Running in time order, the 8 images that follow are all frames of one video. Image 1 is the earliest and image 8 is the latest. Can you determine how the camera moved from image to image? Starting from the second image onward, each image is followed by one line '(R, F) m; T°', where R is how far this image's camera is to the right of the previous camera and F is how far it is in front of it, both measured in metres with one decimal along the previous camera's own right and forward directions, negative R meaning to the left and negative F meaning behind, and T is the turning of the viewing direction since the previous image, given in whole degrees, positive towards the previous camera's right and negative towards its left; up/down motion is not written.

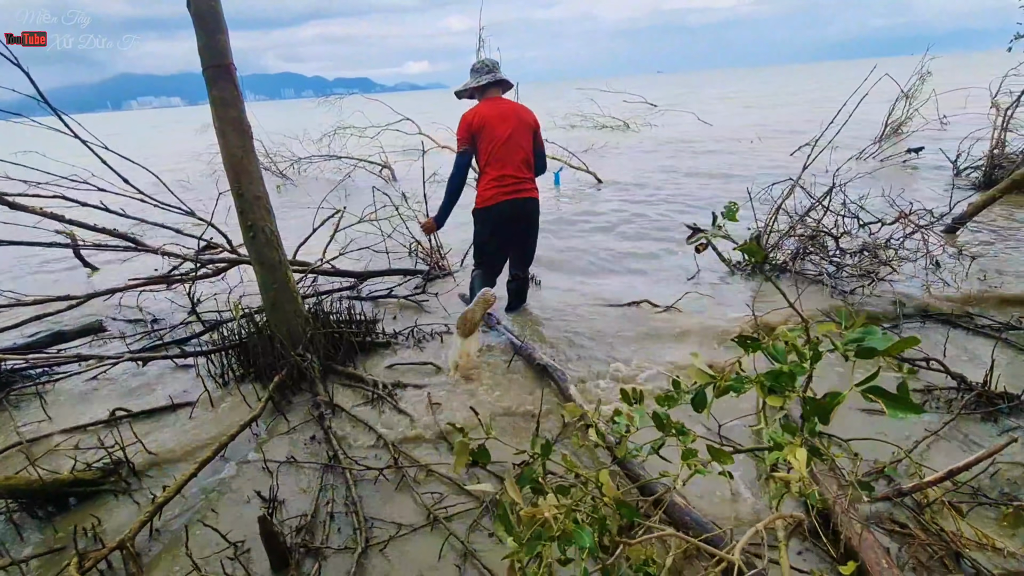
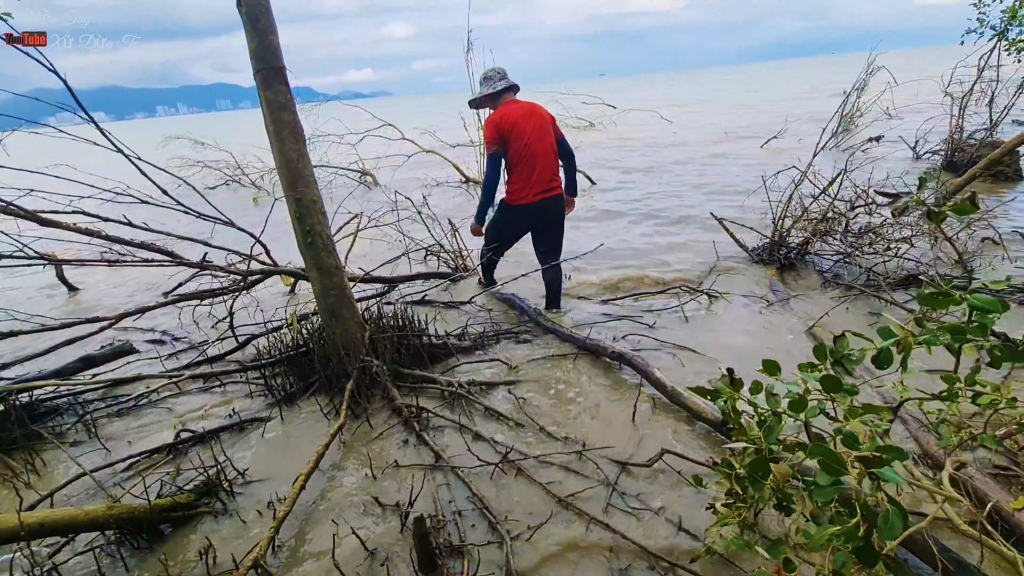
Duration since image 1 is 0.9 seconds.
(-0.9, 0.0) m; +5°
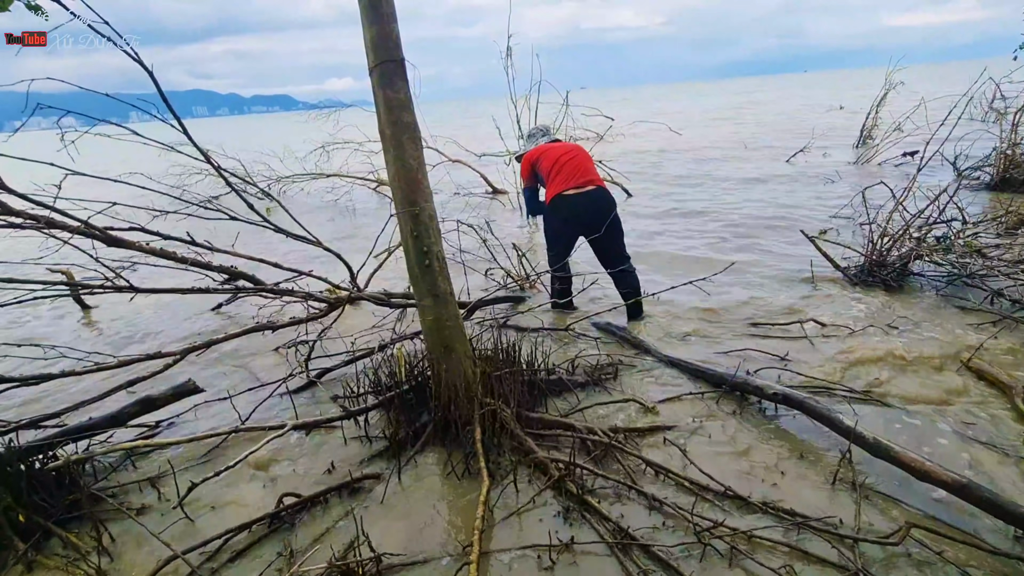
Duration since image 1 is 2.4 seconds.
(-1.2, +0.6) m; +2°
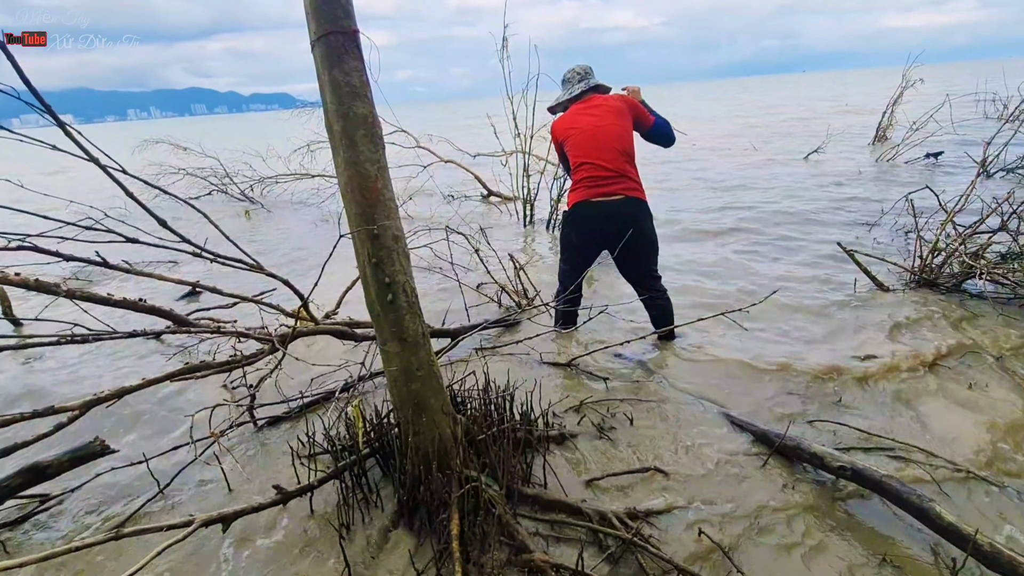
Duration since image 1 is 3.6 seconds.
(+0.1, +0.8) m; 0°
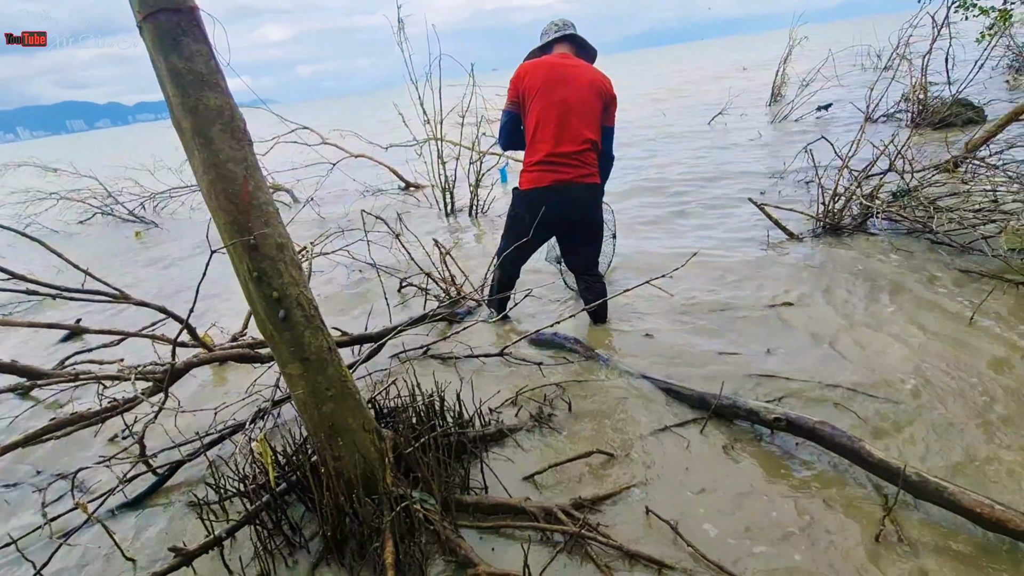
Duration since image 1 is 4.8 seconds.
(+0.1, +0.2) m; +7°
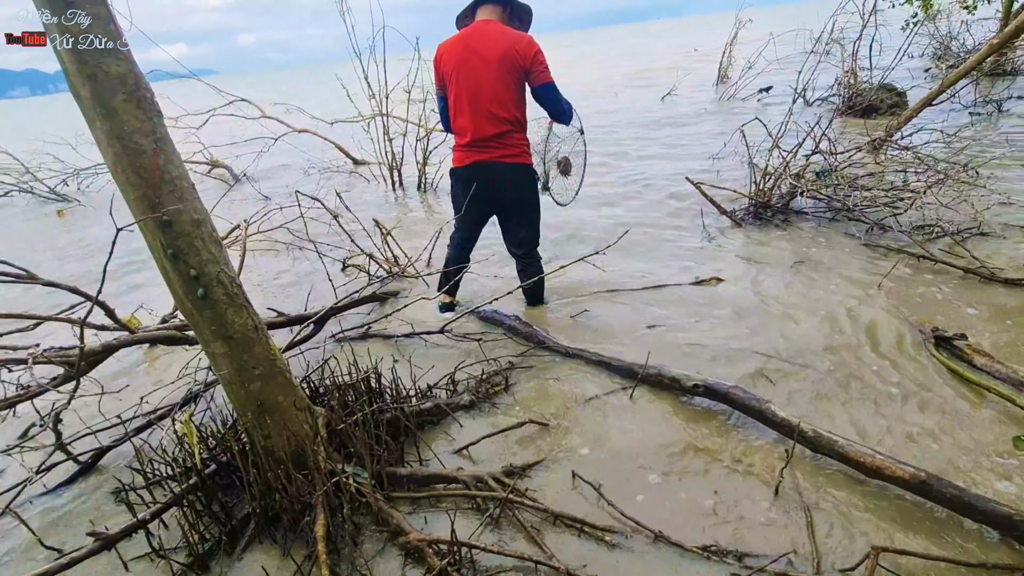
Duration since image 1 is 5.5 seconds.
(+0.2, -0.1) m; +5°
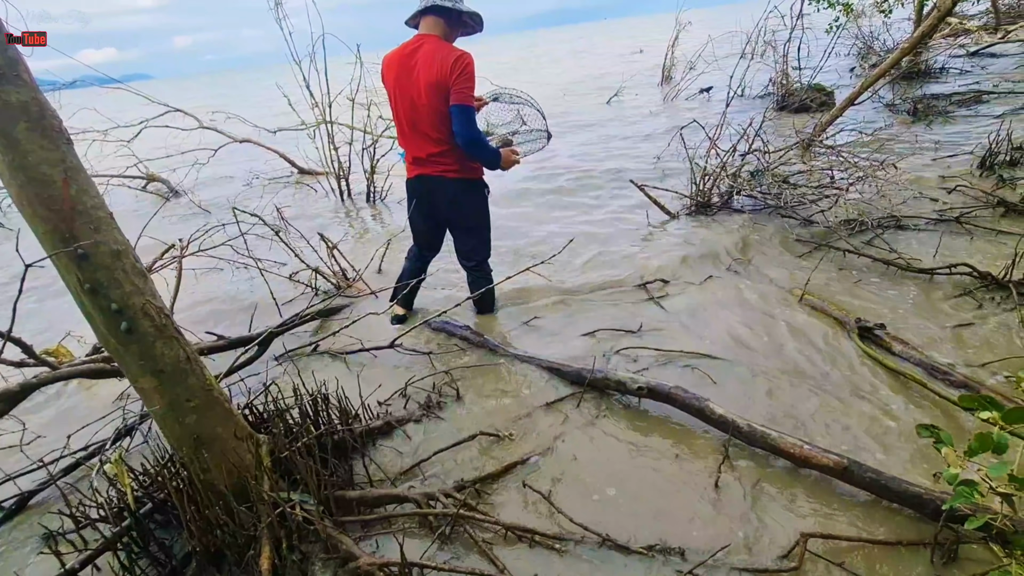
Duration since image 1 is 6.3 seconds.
(+0.1, 0.0) m; +4°
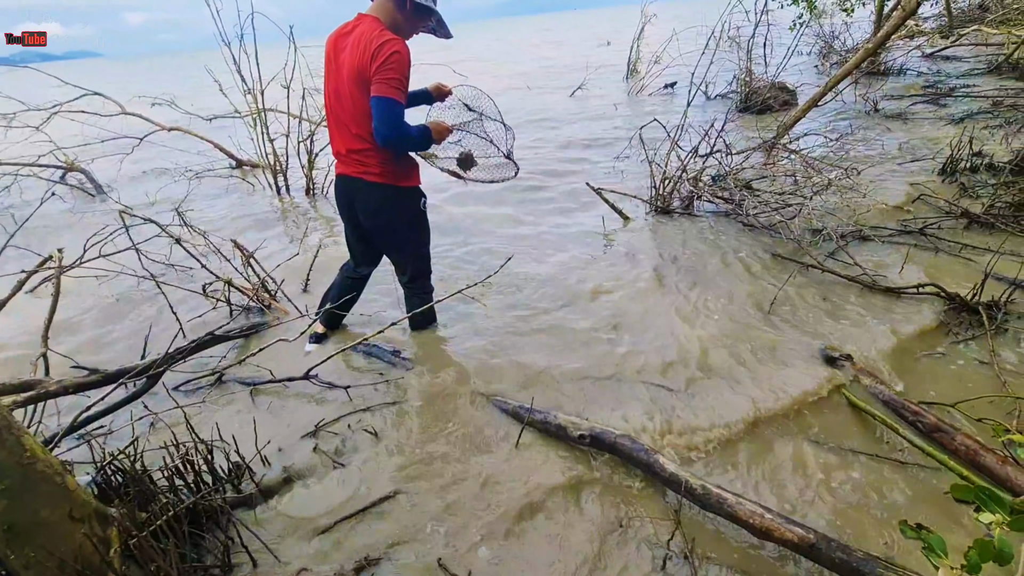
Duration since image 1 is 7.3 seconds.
(+0.3, +0.4) m; +4°
